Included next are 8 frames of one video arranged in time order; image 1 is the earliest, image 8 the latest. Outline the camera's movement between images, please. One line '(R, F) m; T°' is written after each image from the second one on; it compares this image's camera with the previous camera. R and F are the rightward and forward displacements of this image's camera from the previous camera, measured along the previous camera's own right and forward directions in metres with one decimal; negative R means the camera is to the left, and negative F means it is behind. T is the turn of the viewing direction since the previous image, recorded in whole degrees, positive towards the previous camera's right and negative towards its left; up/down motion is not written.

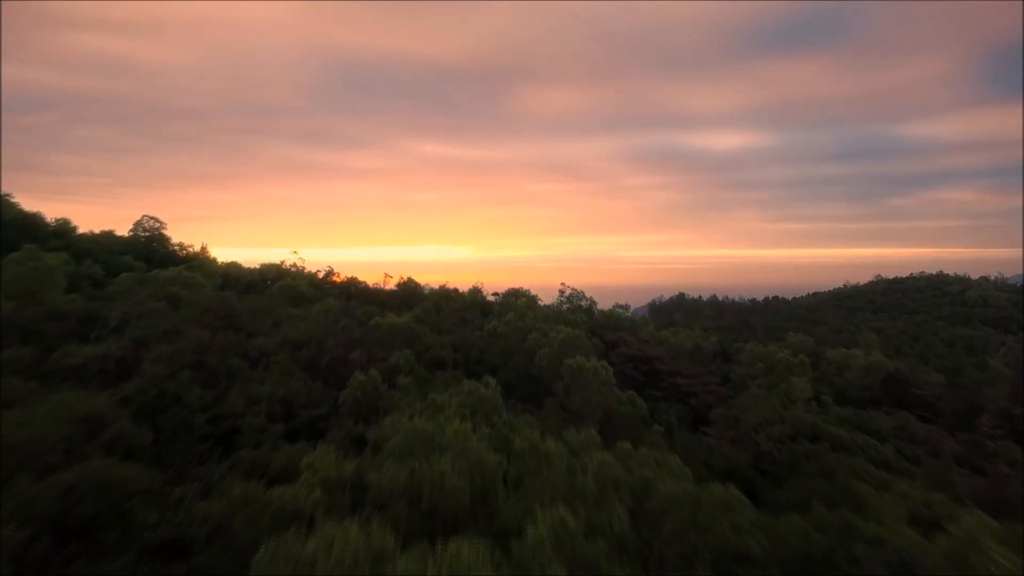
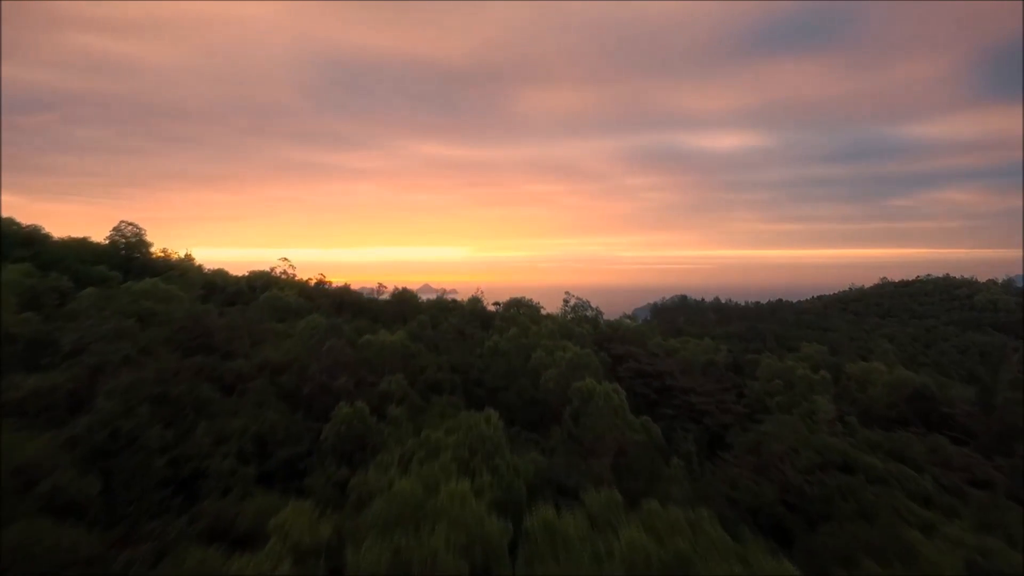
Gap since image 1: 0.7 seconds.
(-0.1, +0.9) m; 0°
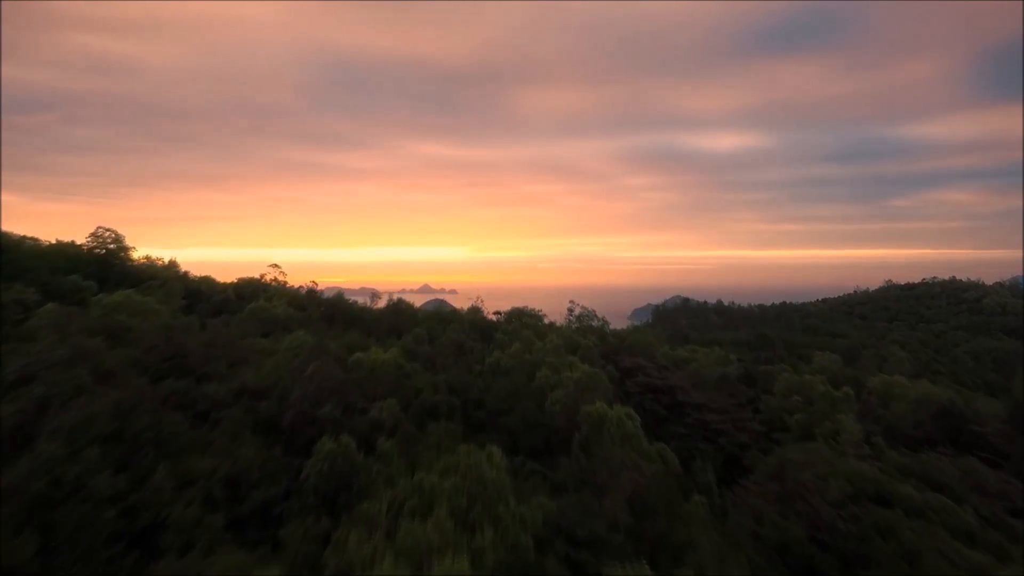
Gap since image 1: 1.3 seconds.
(-0.1, +0.8) m; 0°
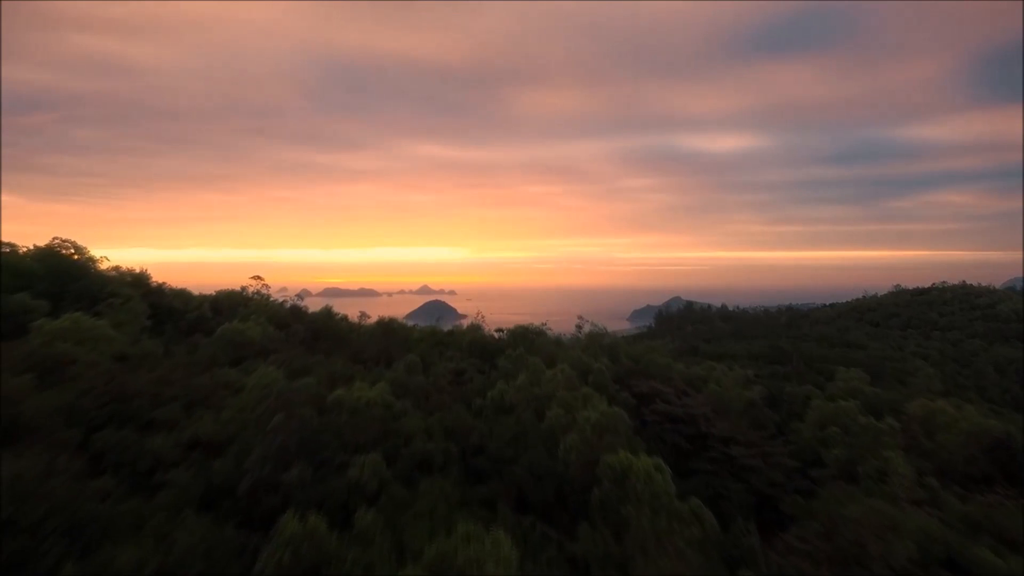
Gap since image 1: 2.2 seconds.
(-0.2, +1.4) m; 0°
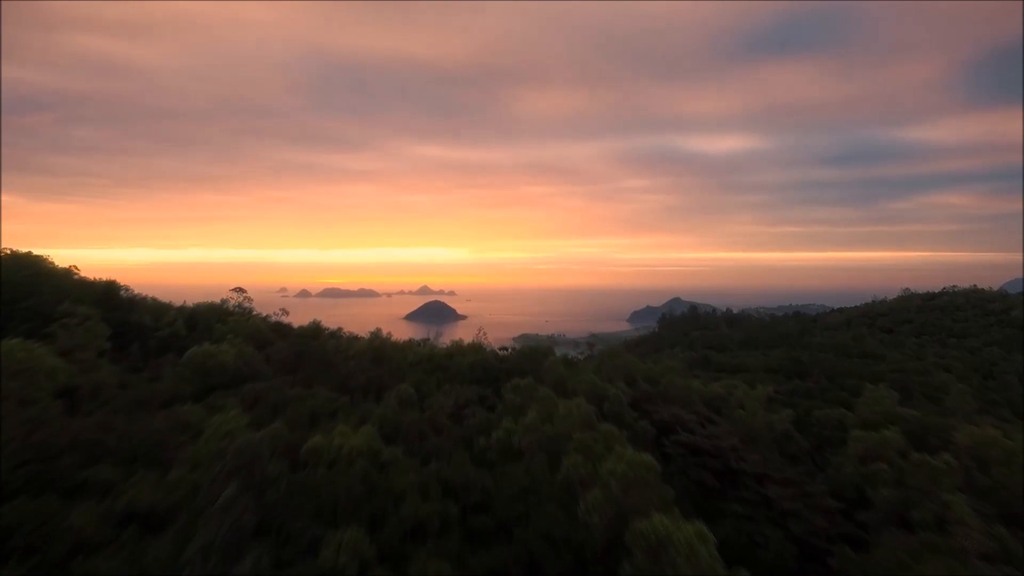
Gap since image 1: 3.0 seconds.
(-0.2, +1.3) m; 0°
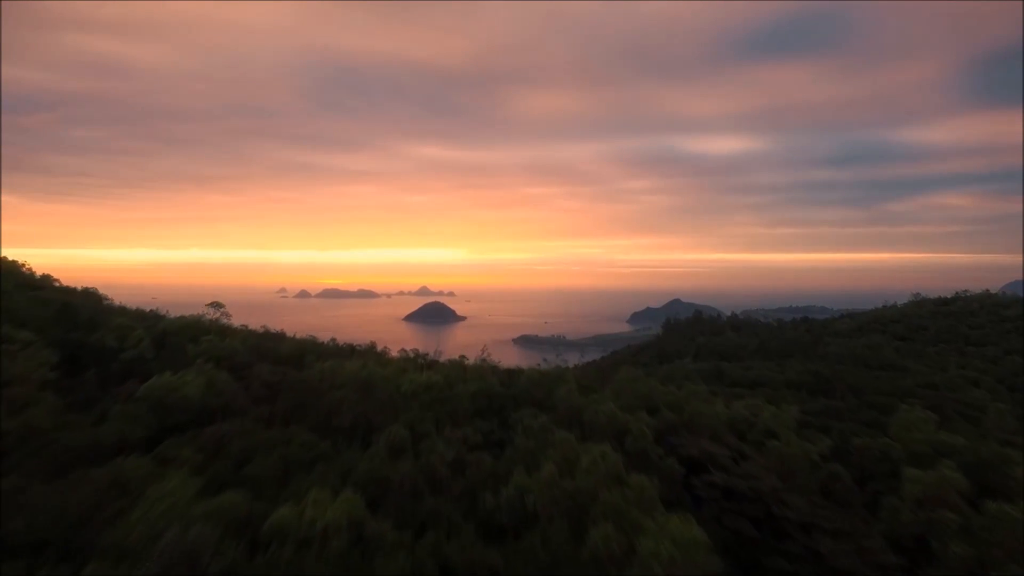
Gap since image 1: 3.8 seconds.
(-0.2, +1.4) m; 0°
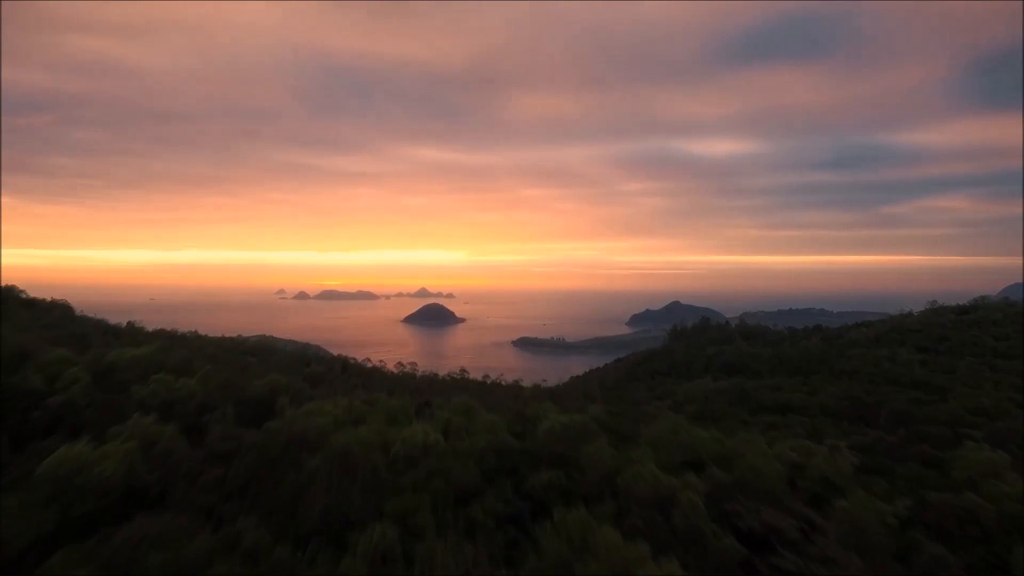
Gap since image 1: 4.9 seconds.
(-0.4, +2.0) m; 0°
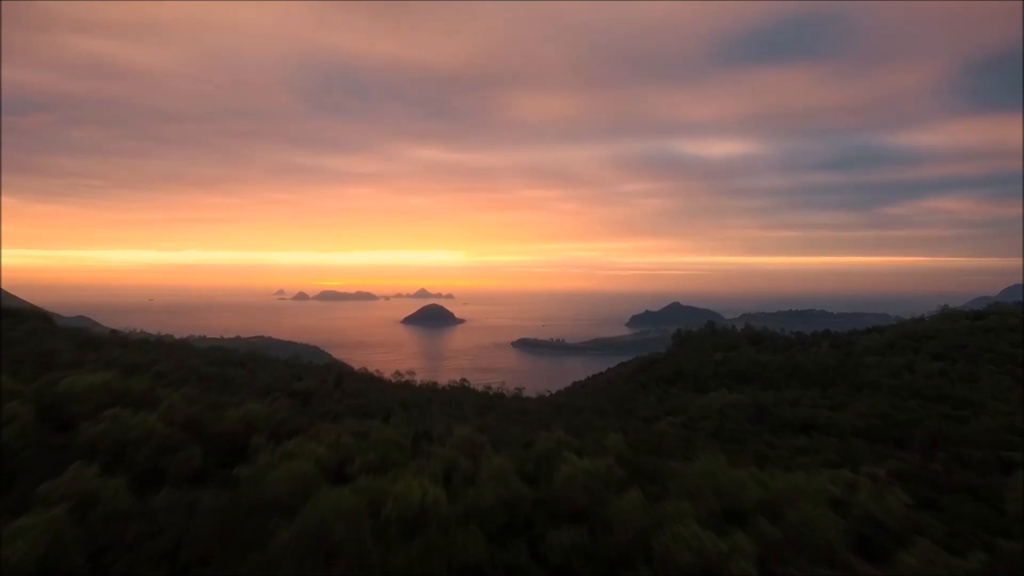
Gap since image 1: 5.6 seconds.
(-0.3, +1.4) m; 0°
